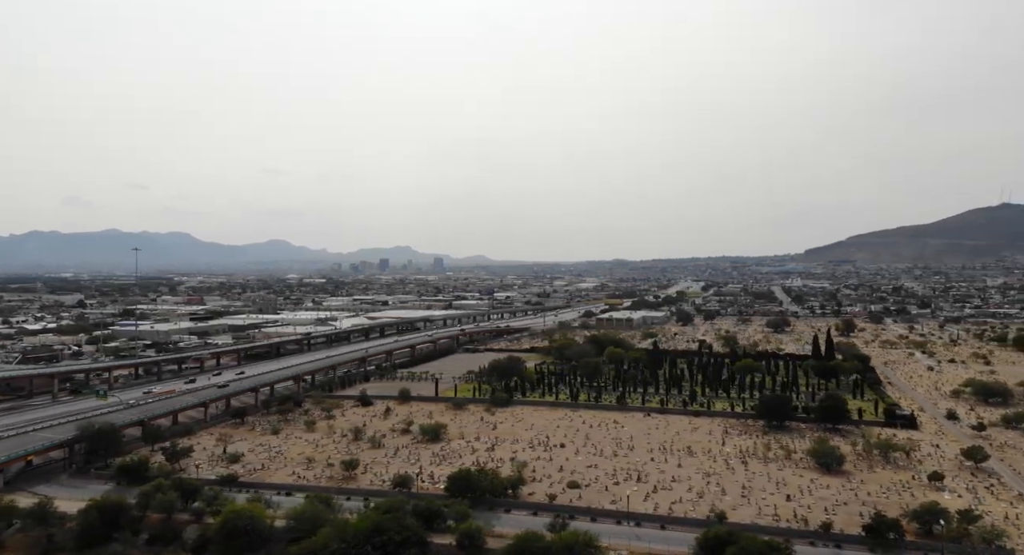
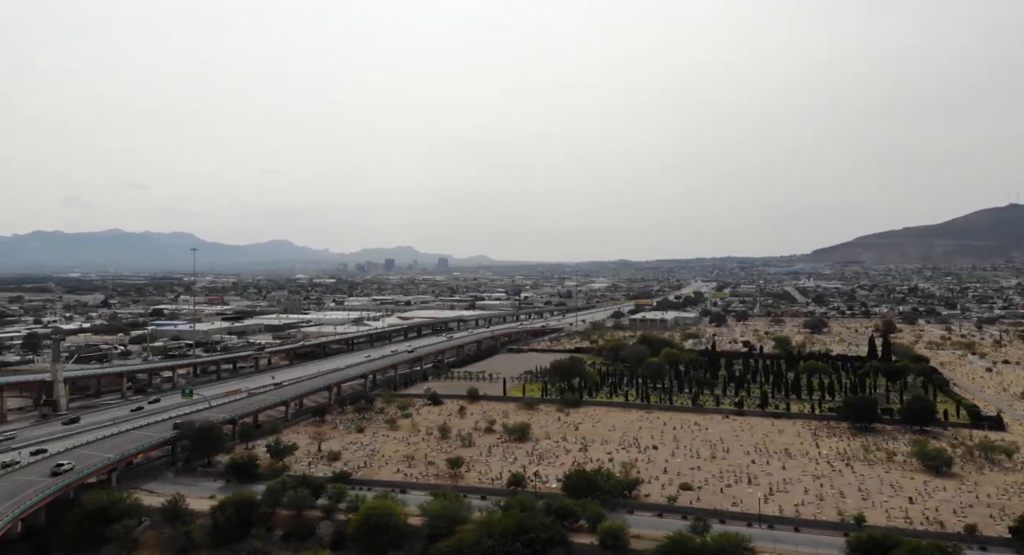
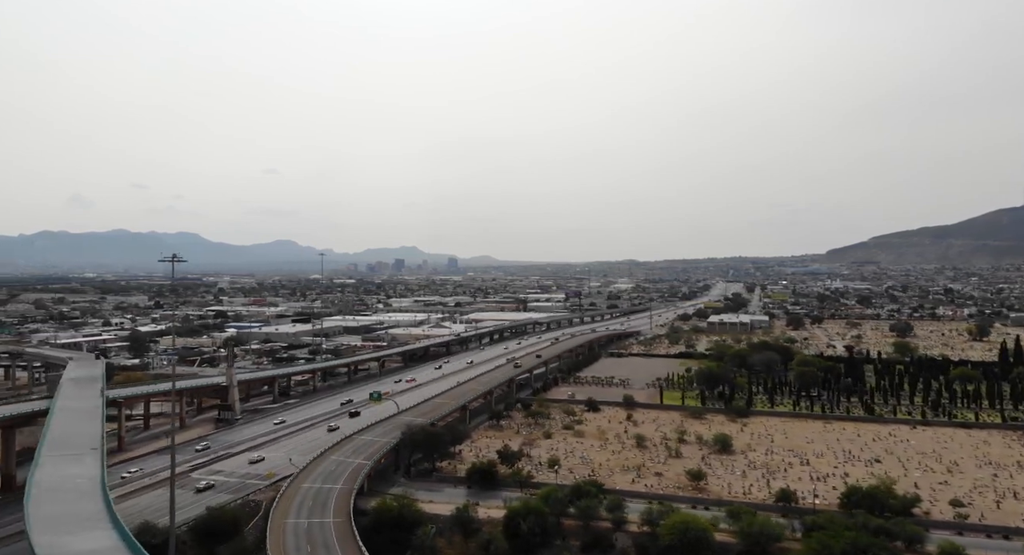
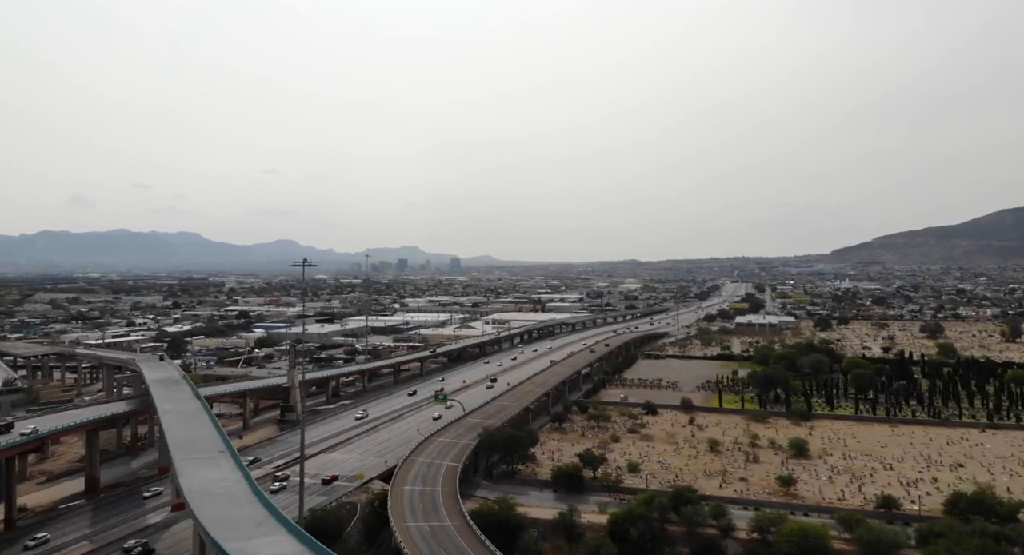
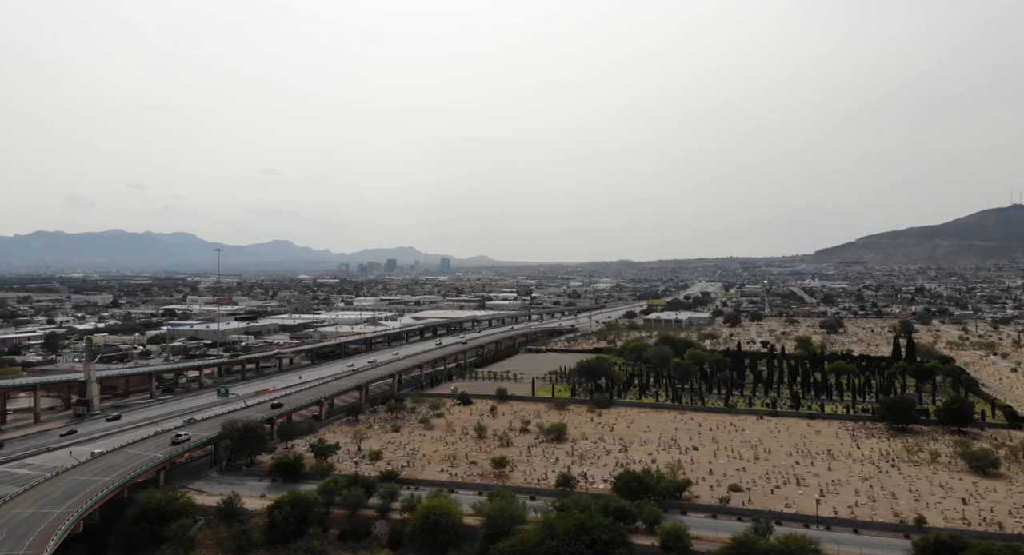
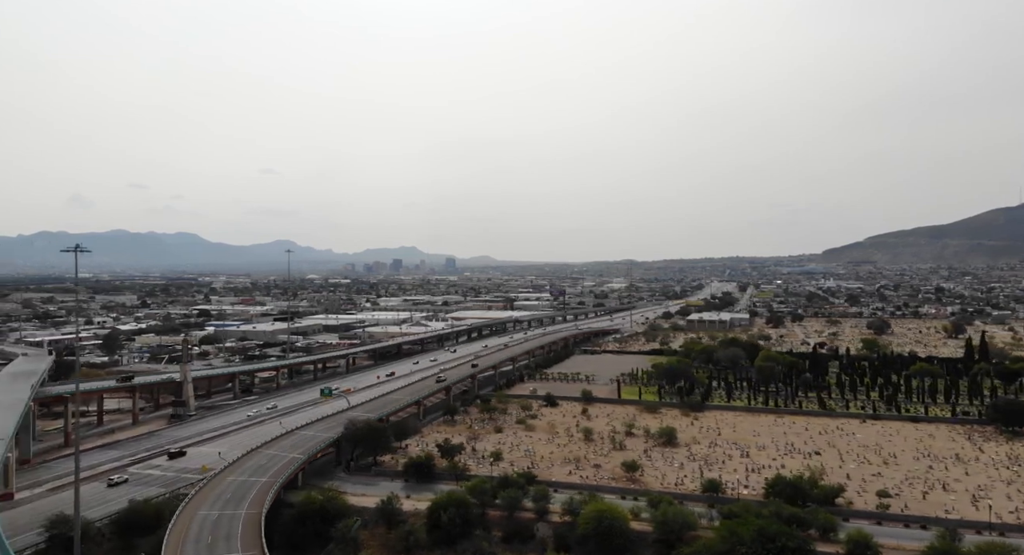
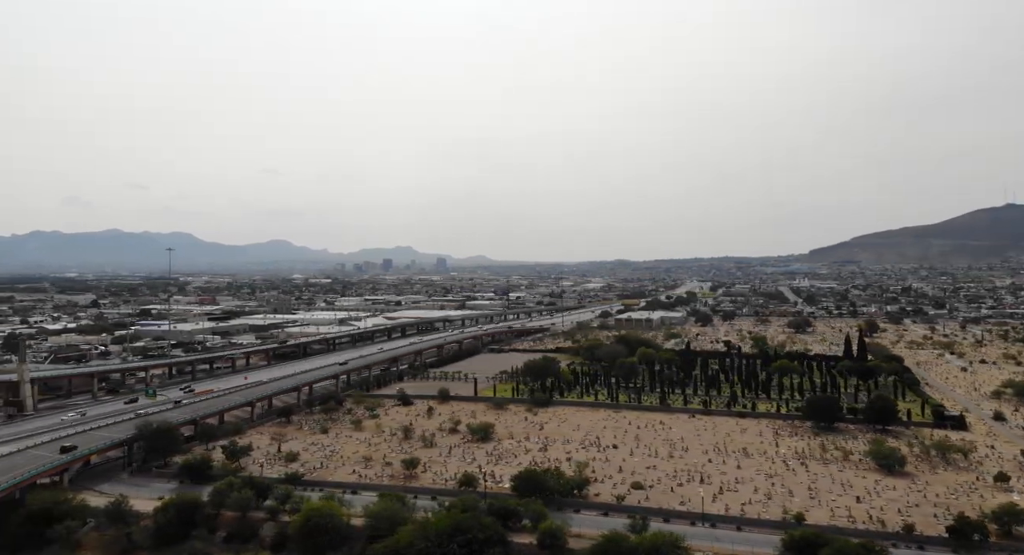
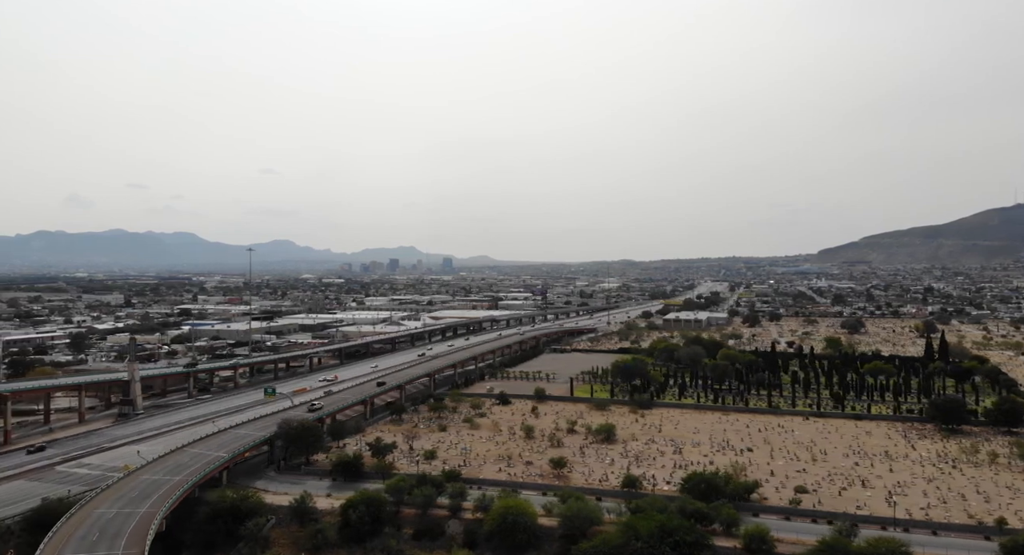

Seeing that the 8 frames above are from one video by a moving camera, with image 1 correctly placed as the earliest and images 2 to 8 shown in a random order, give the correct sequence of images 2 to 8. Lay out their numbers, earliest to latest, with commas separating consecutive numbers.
7, 2, 5, 8, 6, 3, 4
